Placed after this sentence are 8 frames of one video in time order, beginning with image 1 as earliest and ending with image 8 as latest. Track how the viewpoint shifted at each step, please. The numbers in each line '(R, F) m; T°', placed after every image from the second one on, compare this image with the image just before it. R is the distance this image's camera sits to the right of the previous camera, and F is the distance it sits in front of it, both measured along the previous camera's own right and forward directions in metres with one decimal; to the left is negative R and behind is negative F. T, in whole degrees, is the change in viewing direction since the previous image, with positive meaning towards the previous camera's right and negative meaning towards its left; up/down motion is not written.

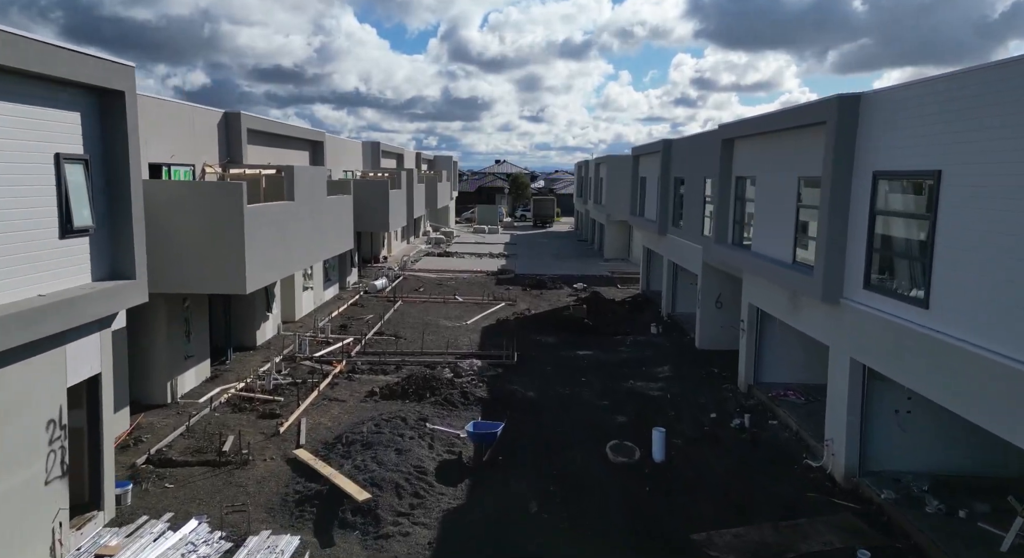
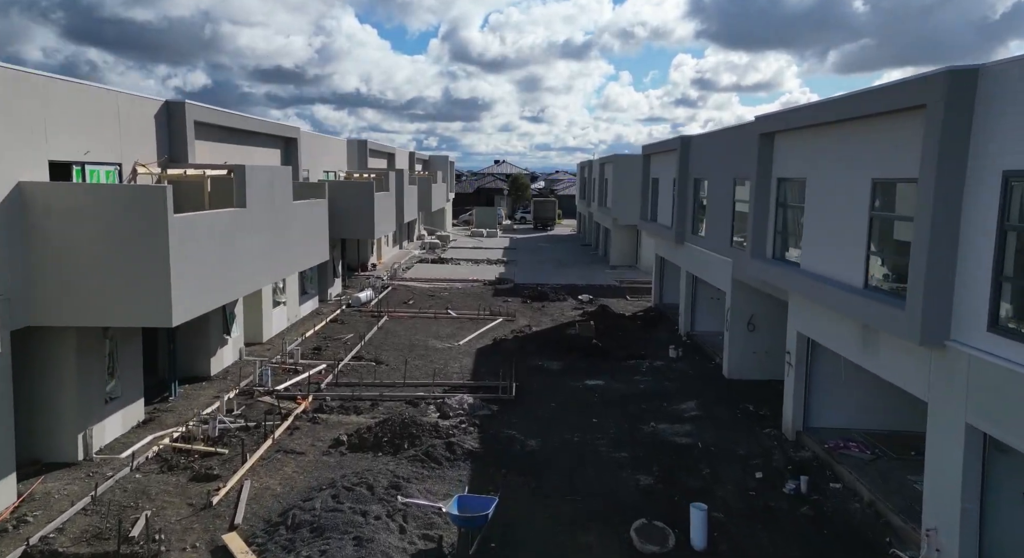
(+0.1, +2.6) m; 0°
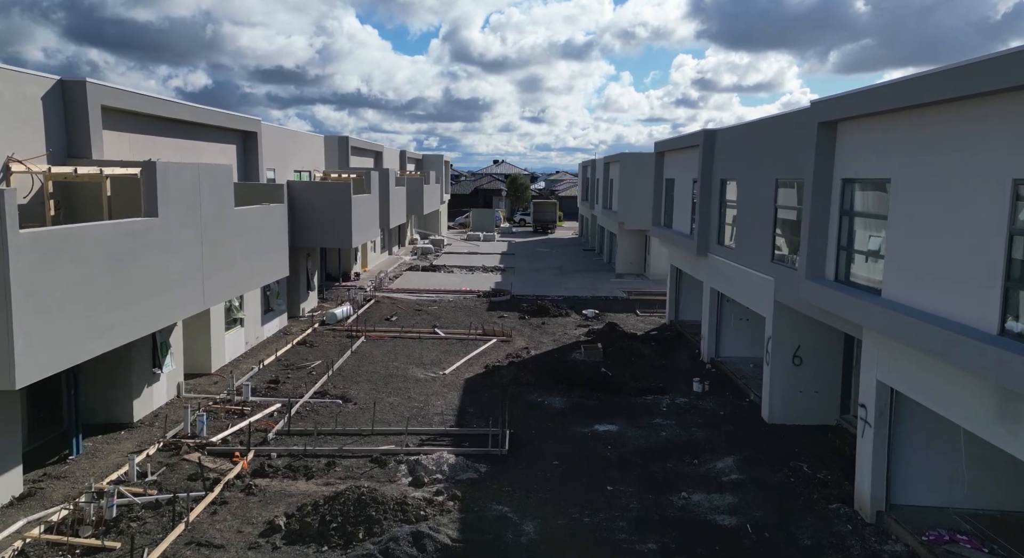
(+0.1, +2.8) m; 0°
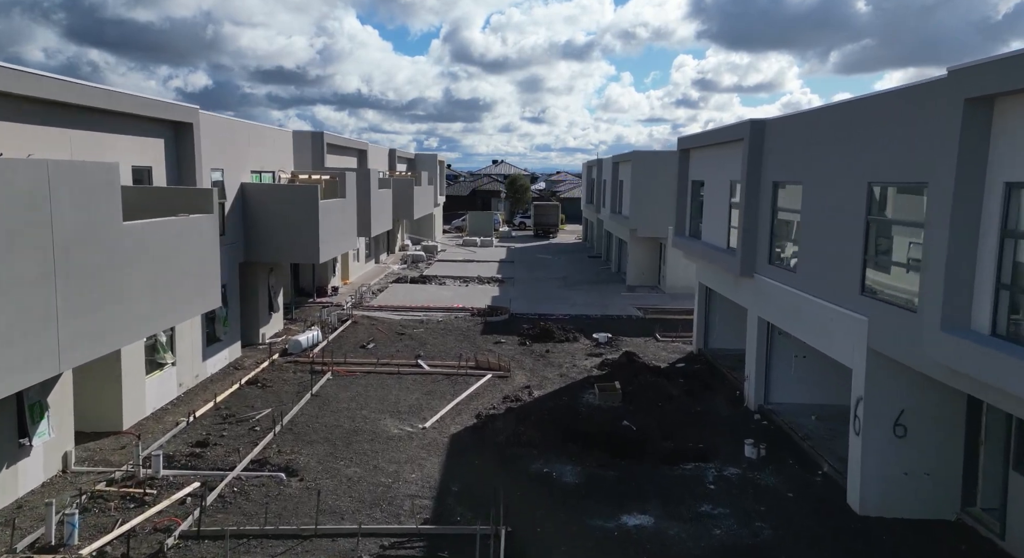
(0.0, +3.4) m; 0°
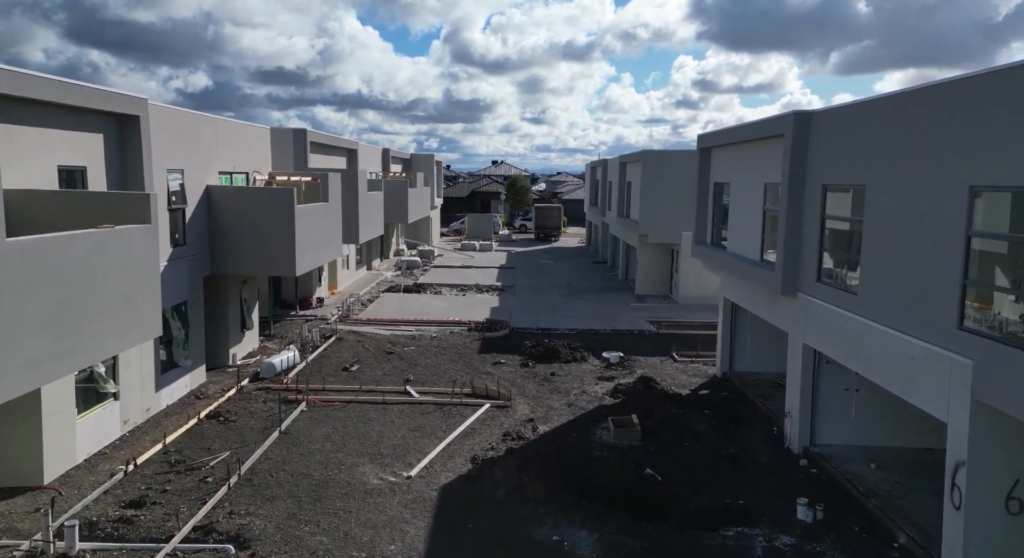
(0.0, +2.0) m; 0°
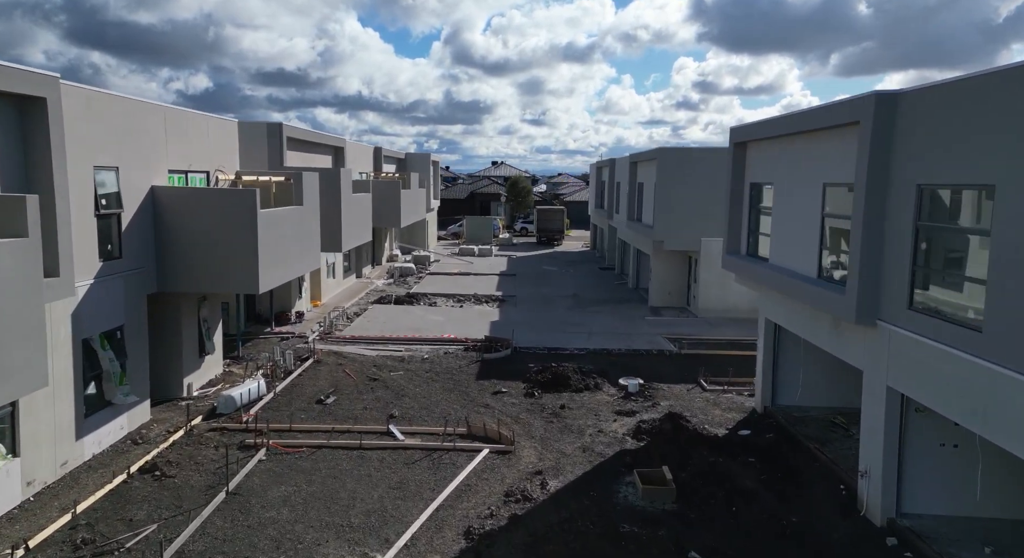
(-0.1, +2.5) m; 0°
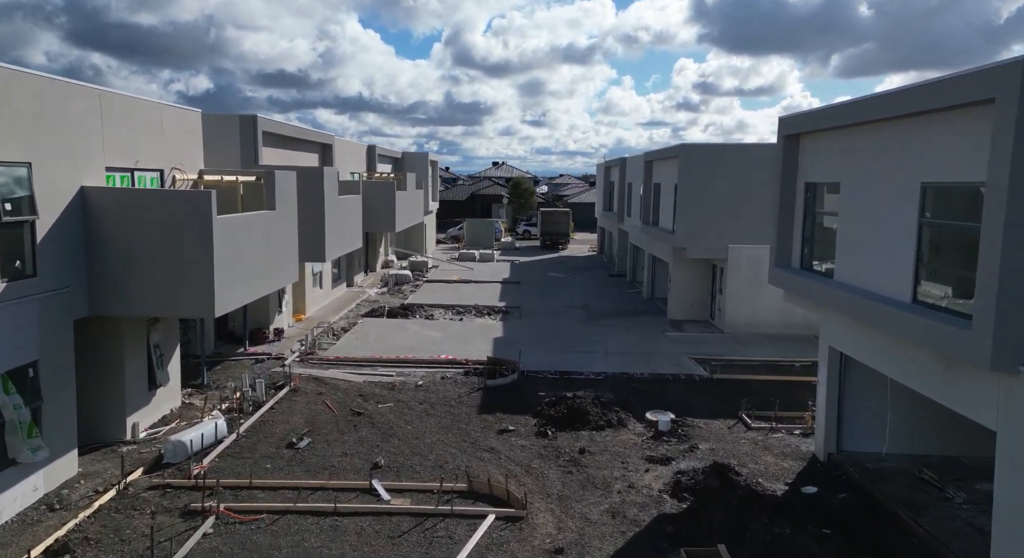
(-0.1, +2.4) m; 0°
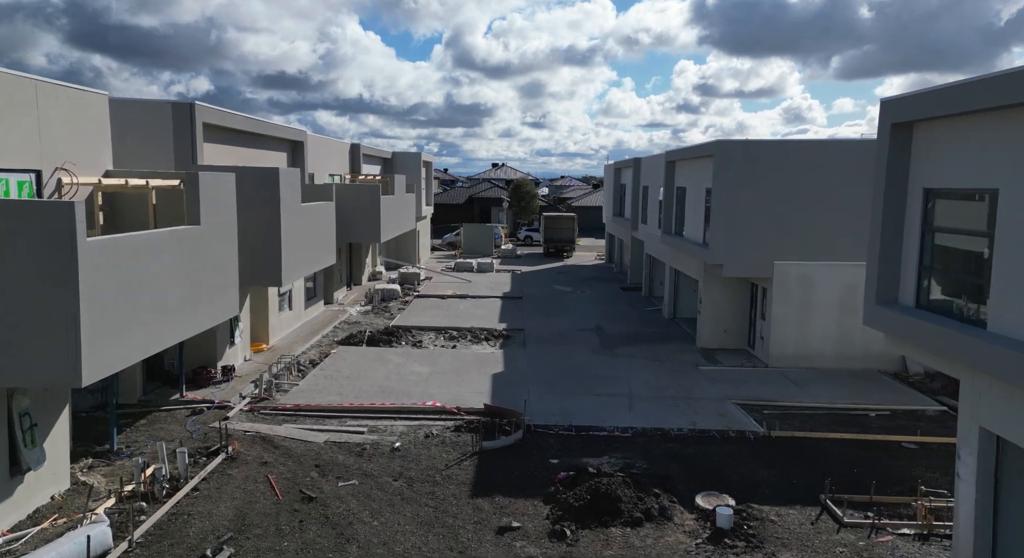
(-0.1, +3.5) m; 0°
